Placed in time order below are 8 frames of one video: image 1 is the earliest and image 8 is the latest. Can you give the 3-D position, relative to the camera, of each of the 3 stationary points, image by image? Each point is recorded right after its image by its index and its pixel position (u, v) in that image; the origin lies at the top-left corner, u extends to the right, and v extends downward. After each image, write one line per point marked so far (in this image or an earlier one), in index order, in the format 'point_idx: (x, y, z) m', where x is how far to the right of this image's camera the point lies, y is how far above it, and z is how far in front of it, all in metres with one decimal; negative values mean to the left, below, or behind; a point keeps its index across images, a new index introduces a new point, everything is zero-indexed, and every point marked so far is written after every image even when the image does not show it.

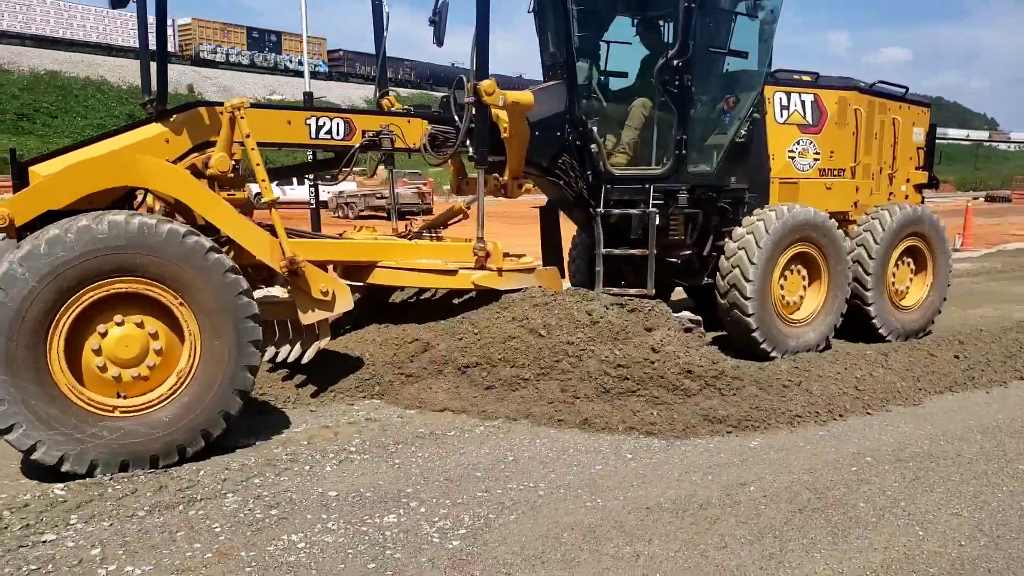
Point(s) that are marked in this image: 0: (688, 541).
0: (+0.9, -1.3, +3.5) m
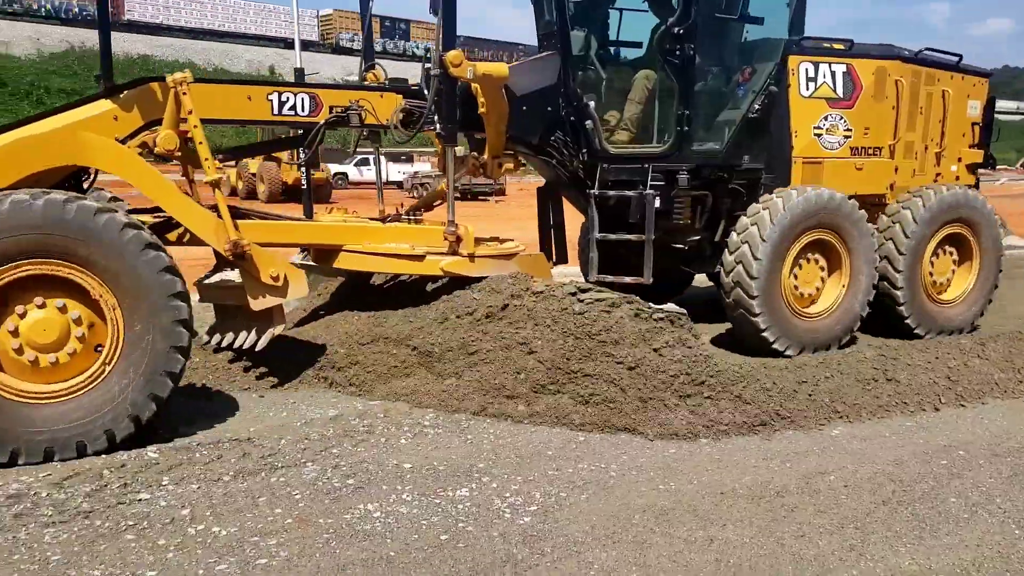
0: (+1.2, -1.2, +3.4) m
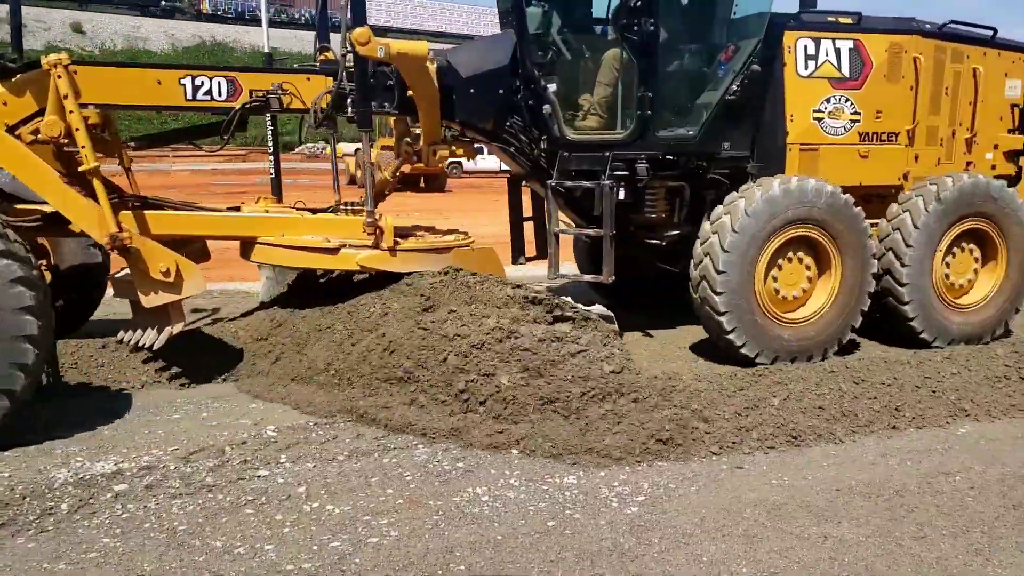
0: (+1.8, -1.1, +3.3) m
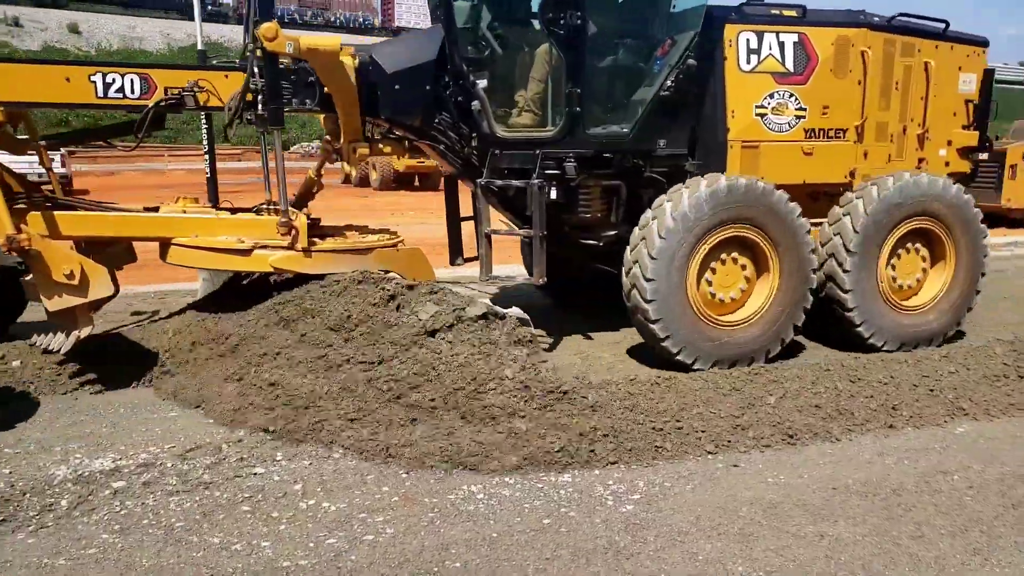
0: (+1.7, -1.1, +3.3) m
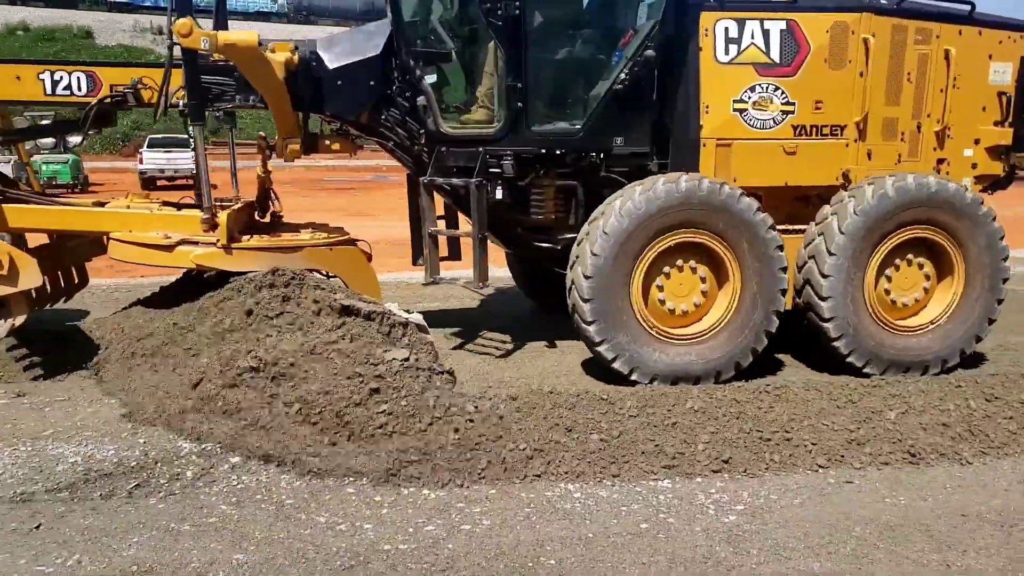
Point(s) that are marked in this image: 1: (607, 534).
0: (+2.2, -1.2, +3.0) m
1: (+0.5, -1.2, +3.3) m
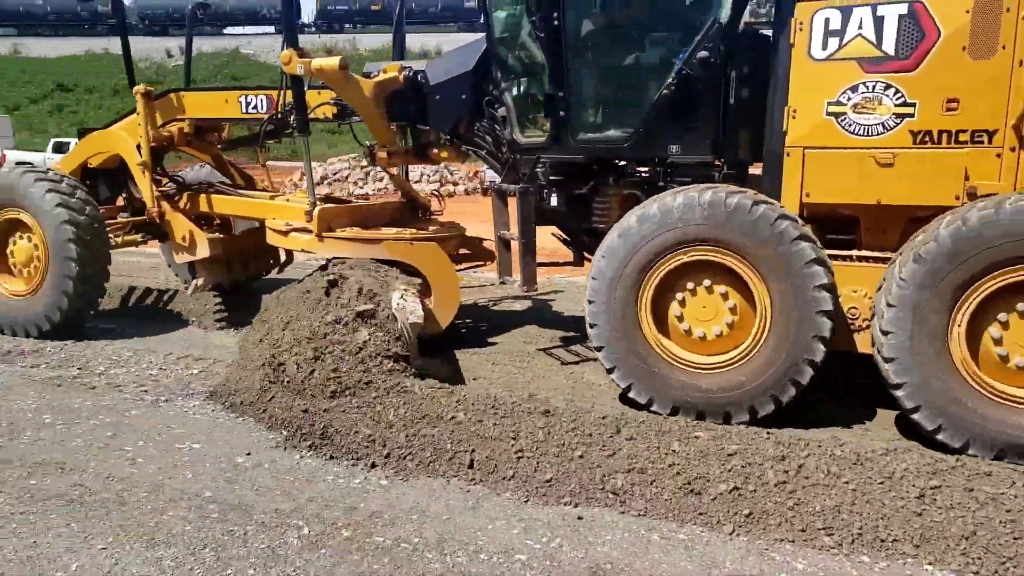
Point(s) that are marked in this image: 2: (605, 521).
0: (+4.4, -1.8, +2.0) m
1: (+2.8, -1.6, +2.7) m
2: (+0.5, -1.2, +3.7) m
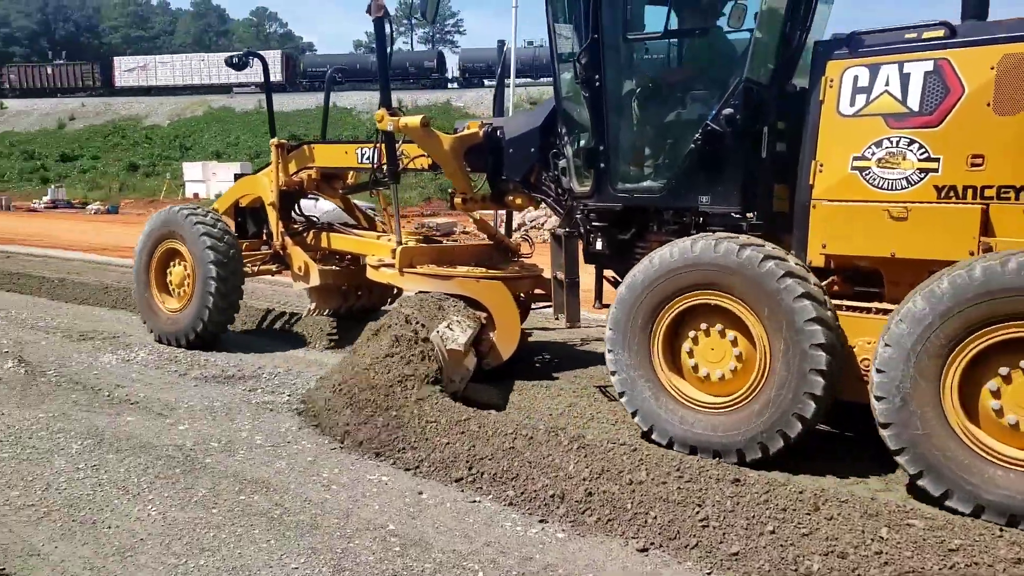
0: (+4.8, -2.2, +0.9) m
1: (+3.5, -1.9, +1.9) m
2: (+1.4, -1.5, +3.4) m
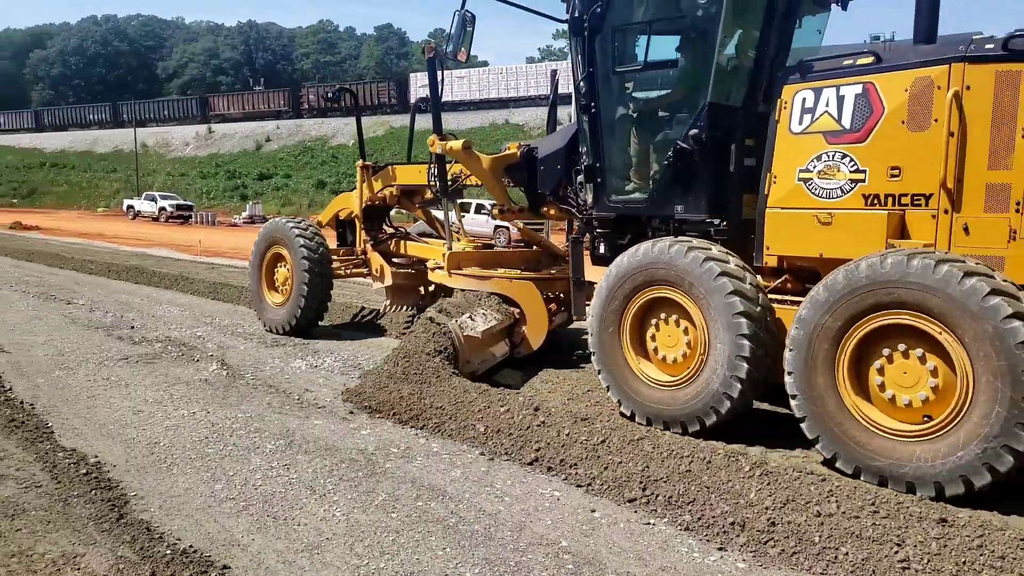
0: (+5.2, -2.3, -0.1) m
1: (+4.0, -2.0, +1.2) m
2: (+2.2, -1.6, +3.0) m
